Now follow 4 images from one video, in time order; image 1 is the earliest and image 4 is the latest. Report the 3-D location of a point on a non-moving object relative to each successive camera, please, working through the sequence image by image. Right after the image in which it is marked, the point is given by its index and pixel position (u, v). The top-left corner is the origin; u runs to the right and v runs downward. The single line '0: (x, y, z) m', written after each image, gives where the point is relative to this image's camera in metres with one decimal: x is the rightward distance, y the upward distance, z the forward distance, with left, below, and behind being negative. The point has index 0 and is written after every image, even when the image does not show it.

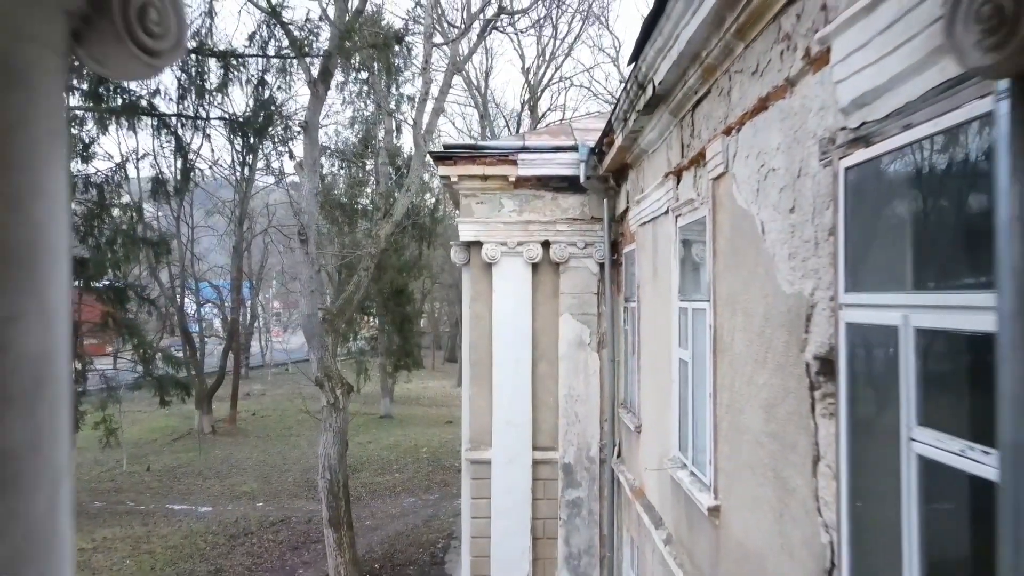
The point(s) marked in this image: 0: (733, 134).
0: (+1.8, +1.3, +2.9) m
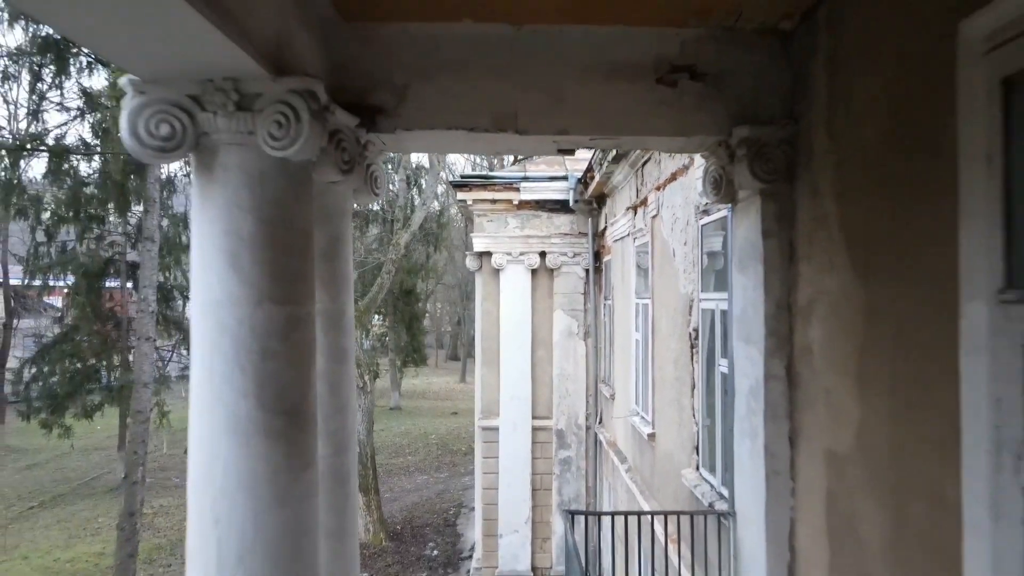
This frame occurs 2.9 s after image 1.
0: (+1.9, +1.2, +4.5) m
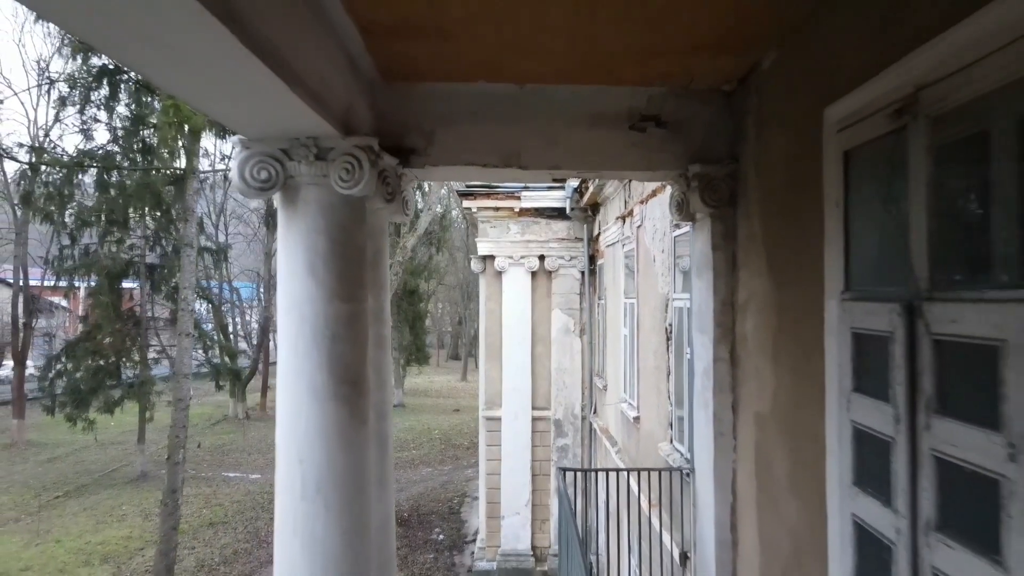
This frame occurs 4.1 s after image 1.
0: (+1.9, +1.2, +5.2) m
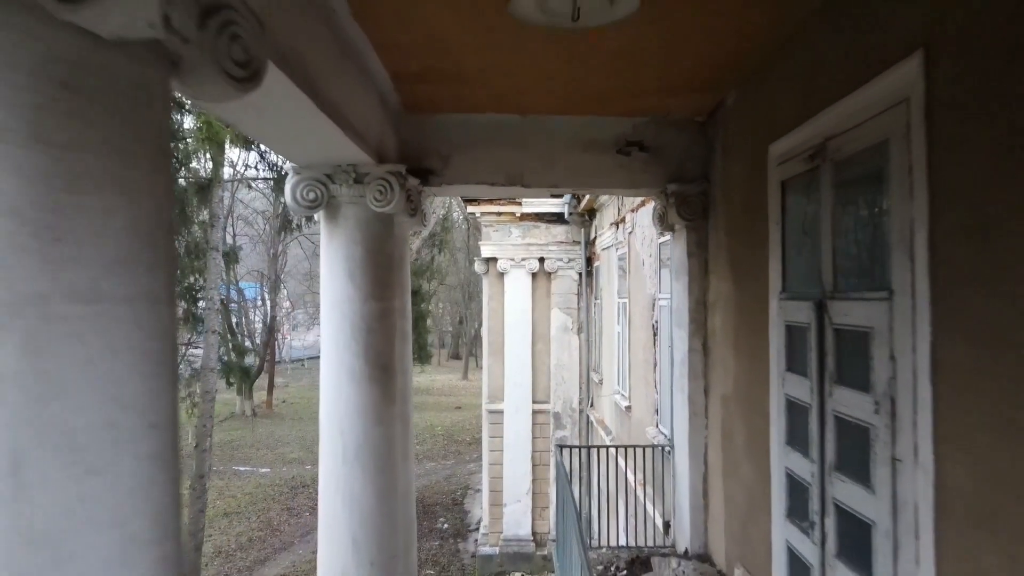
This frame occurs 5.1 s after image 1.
0: (+2.0, +1.2, +5.7) m
